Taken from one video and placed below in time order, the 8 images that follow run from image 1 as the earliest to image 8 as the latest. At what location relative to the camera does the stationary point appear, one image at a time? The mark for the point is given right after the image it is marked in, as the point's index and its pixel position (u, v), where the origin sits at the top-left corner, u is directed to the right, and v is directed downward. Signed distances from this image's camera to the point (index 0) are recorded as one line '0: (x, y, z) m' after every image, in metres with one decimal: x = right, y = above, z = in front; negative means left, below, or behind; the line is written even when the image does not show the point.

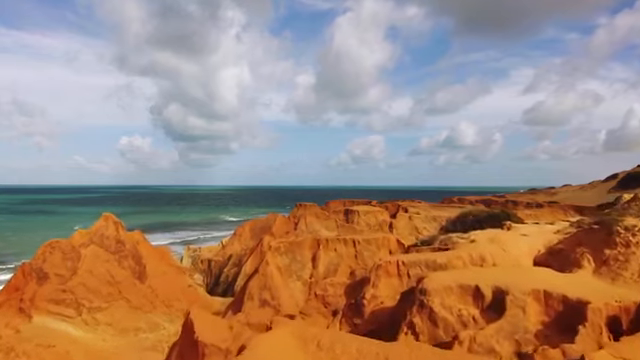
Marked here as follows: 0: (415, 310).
0: (+2.0, -2.8, +11.8) m
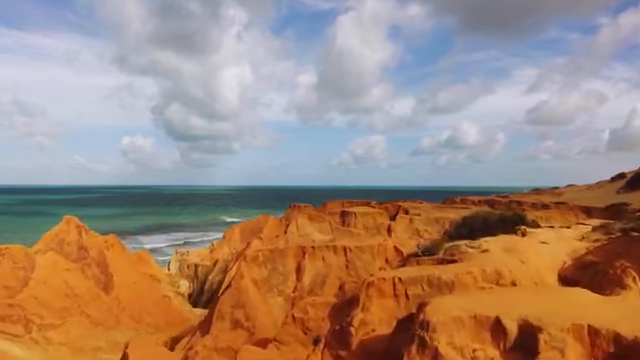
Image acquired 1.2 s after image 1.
0: (+1.6, -2.8, +9.1) m
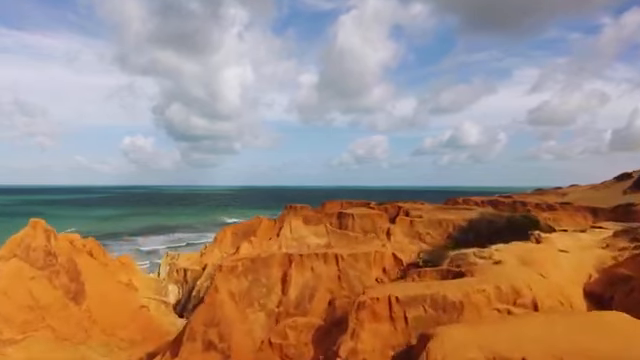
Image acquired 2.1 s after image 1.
0: (+1.2, -2.8, +7.2) m
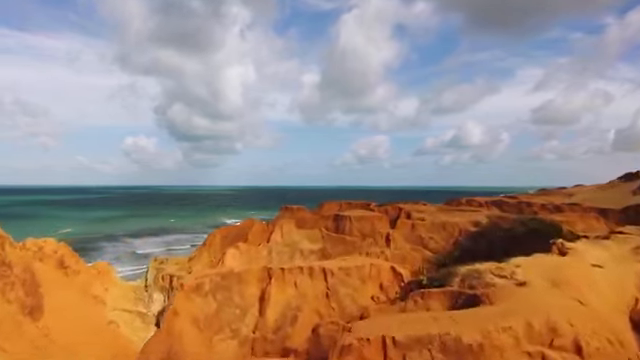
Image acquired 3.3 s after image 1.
0: (+0.9, -2.8, +4.9) m
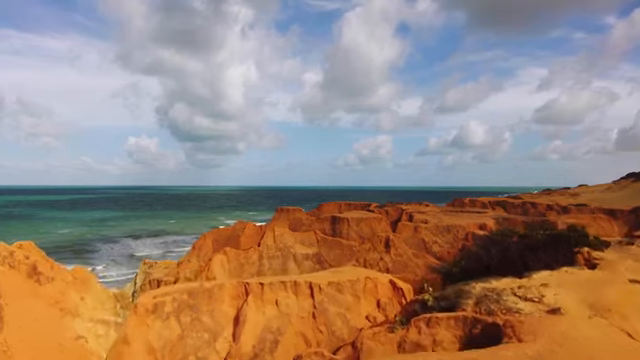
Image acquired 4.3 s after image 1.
0: (+0.6, -2.7, +2.9) m
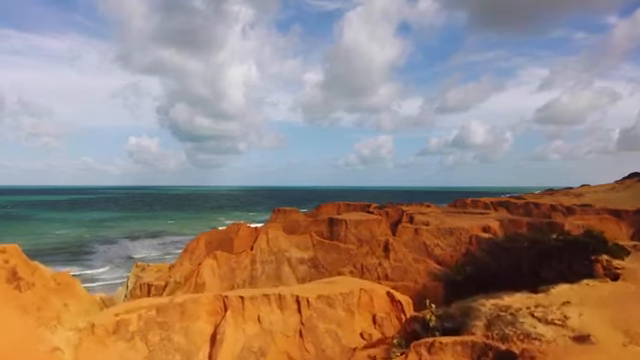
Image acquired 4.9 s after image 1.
0: (+0.3, -2.8, +1.7) m
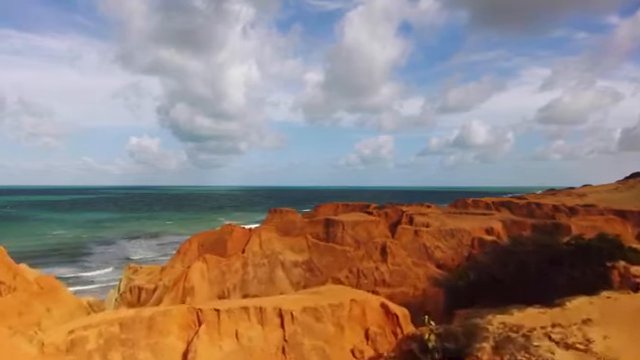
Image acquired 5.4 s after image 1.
0: (+0.1, -2.7, +0.7) m
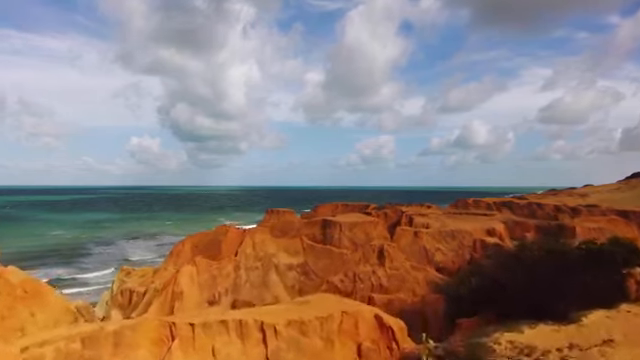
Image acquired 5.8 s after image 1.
0: (-0.1, -2.7, -0.2) m
